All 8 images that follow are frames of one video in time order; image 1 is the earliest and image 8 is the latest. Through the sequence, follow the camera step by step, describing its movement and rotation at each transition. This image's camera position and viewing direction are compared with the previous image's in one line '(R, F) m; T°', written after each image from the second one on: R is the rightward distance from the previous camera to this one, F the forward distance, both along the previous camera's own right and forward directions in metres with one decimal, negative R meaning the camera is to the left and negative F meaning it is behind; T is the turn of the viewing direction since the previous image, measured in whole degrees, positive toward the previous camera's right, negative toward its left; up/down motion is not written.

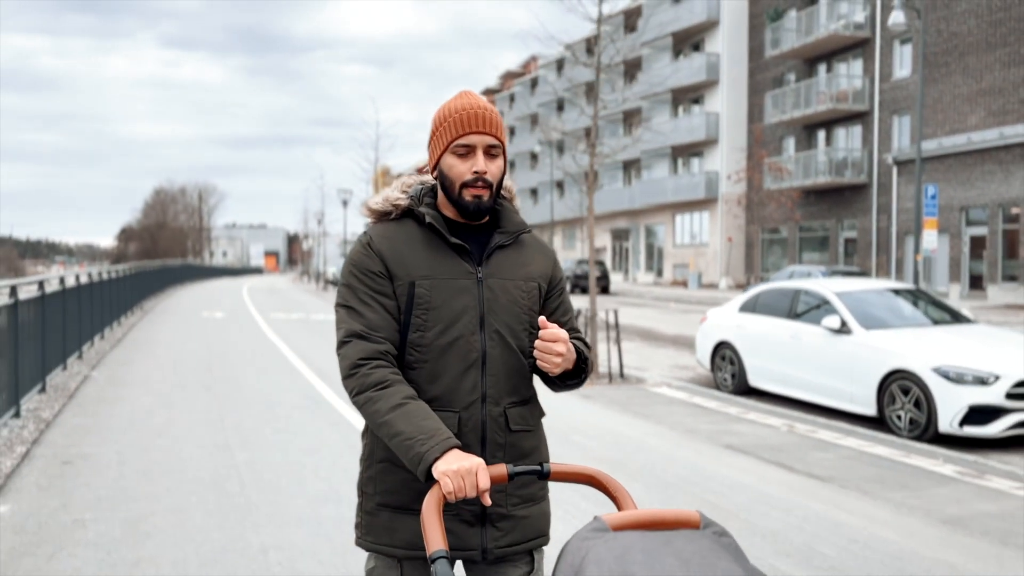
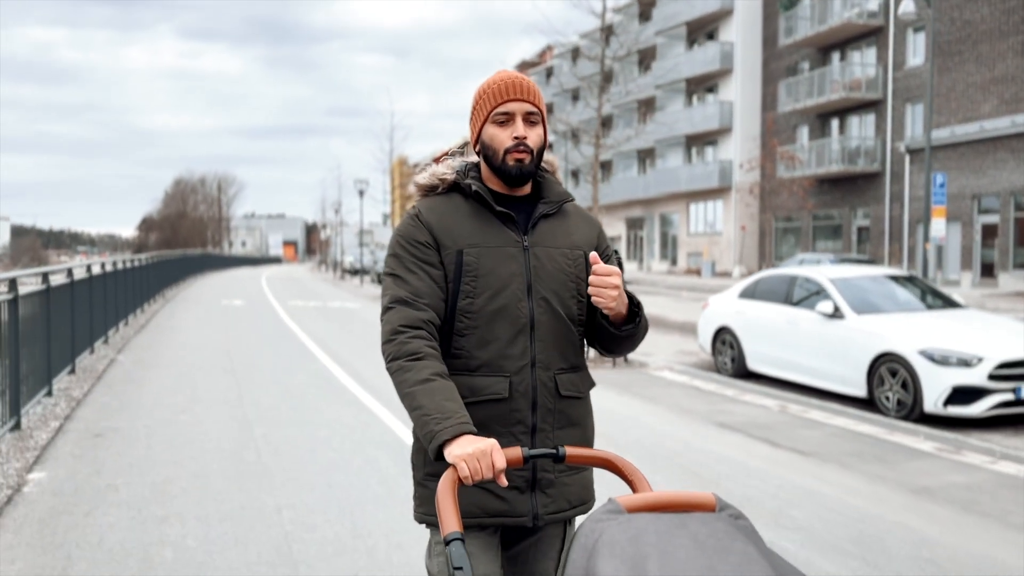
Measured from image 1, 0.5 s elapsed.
(+0.2, -0.4) m; -1°
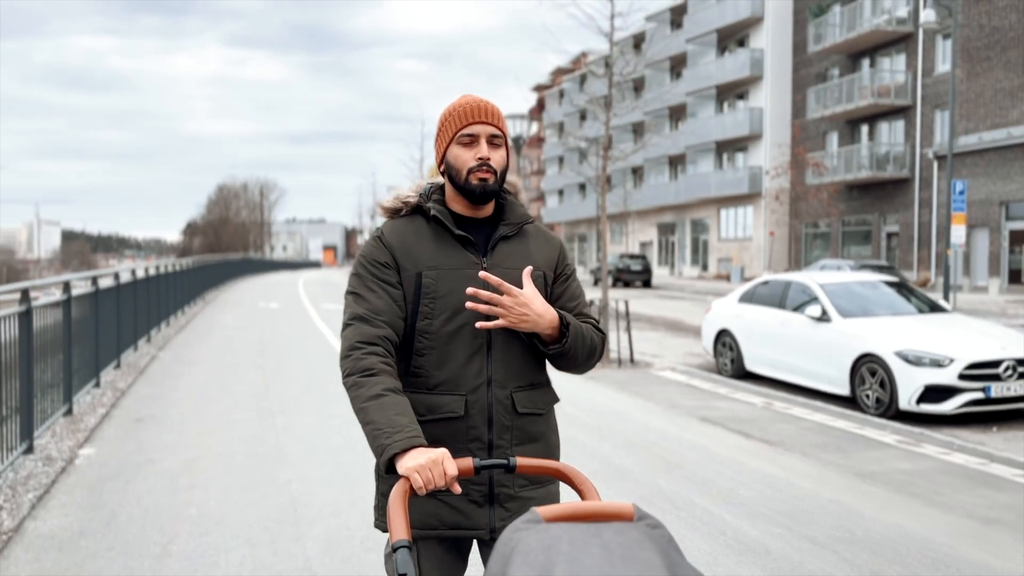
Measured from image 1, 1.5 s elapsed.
(+0.4, -0.8) m; -3°
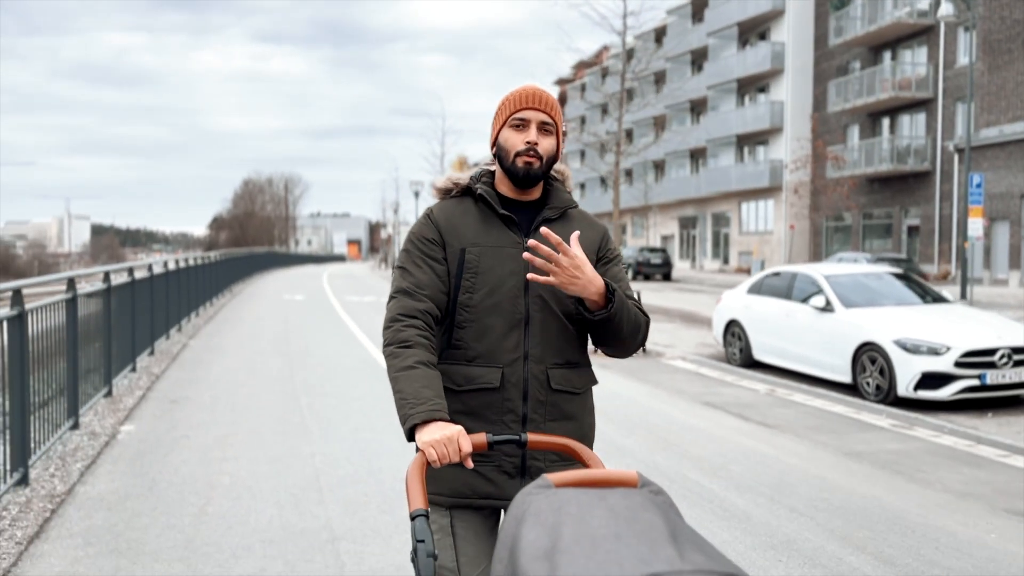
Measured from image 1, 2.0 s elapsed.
(+0.1, -0.4) m; -2°
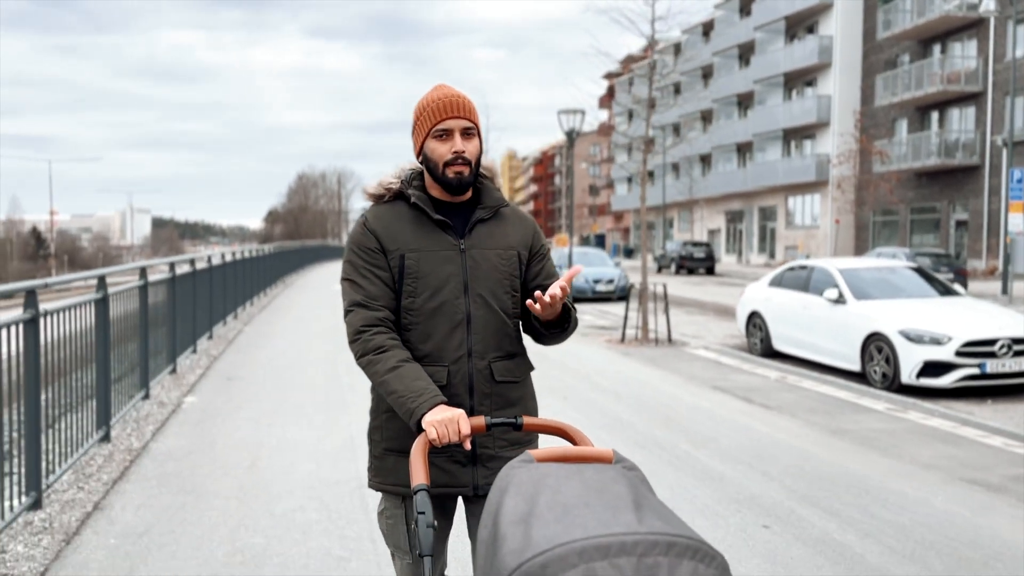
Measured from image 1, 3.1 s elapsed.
(+0.3, -0.8) m; -3°
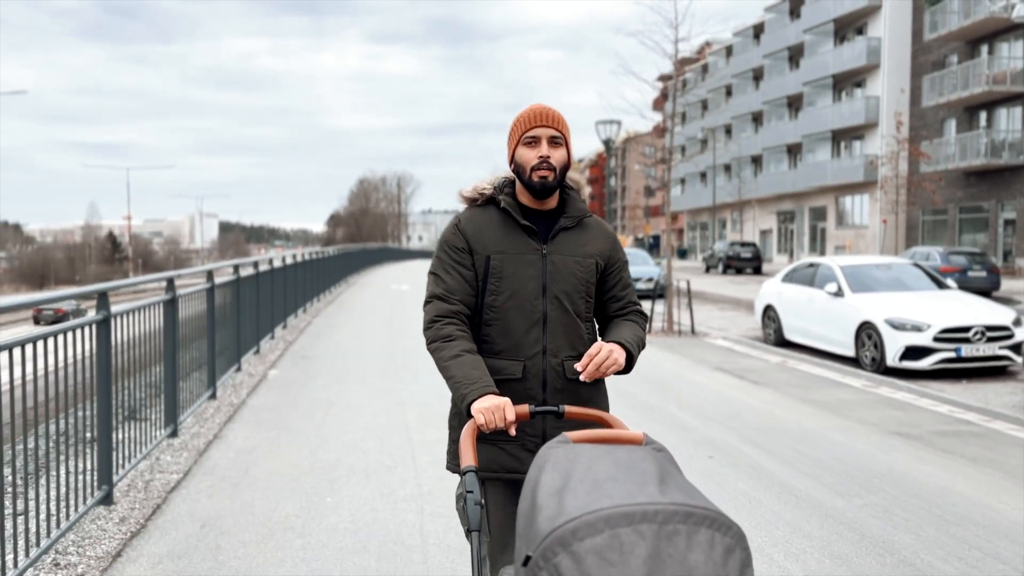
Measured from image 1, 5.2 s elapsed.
(+0.4, -1.6) m; -4°
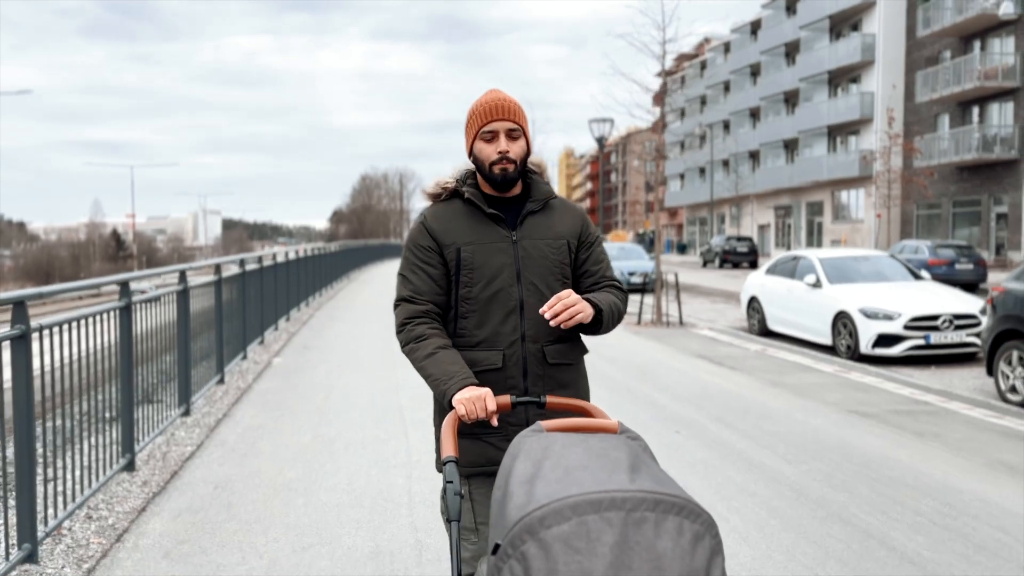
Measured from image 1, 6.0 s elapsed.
(+0.2, -0.6) m; 0°
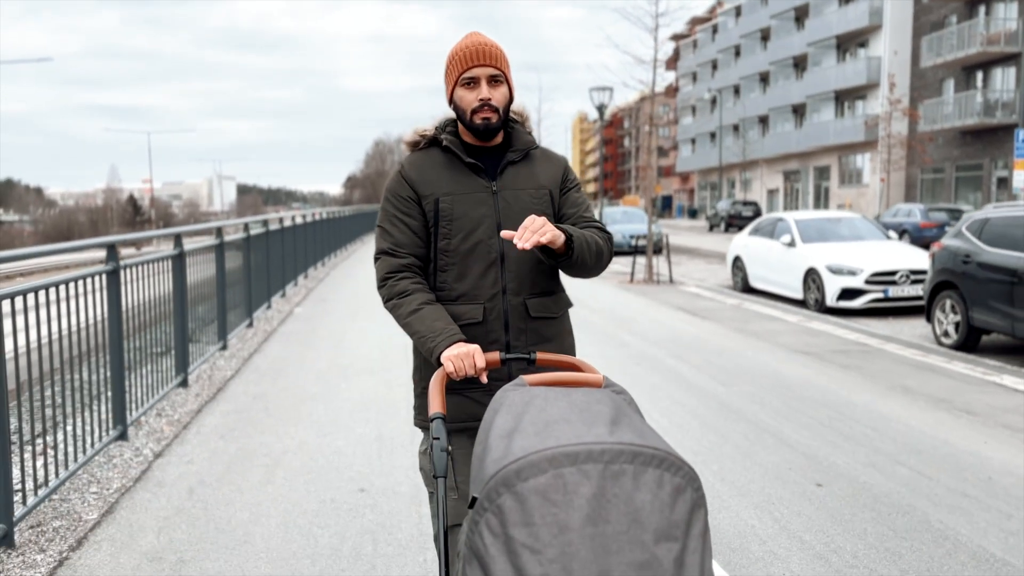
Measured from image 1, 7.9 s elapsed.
(+0.3, -1.2) m; -1°
